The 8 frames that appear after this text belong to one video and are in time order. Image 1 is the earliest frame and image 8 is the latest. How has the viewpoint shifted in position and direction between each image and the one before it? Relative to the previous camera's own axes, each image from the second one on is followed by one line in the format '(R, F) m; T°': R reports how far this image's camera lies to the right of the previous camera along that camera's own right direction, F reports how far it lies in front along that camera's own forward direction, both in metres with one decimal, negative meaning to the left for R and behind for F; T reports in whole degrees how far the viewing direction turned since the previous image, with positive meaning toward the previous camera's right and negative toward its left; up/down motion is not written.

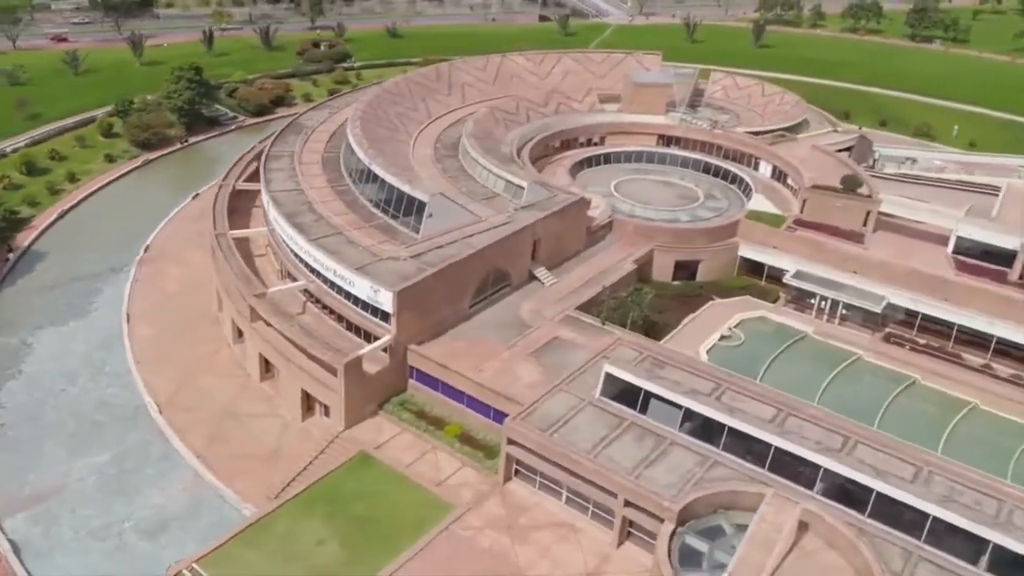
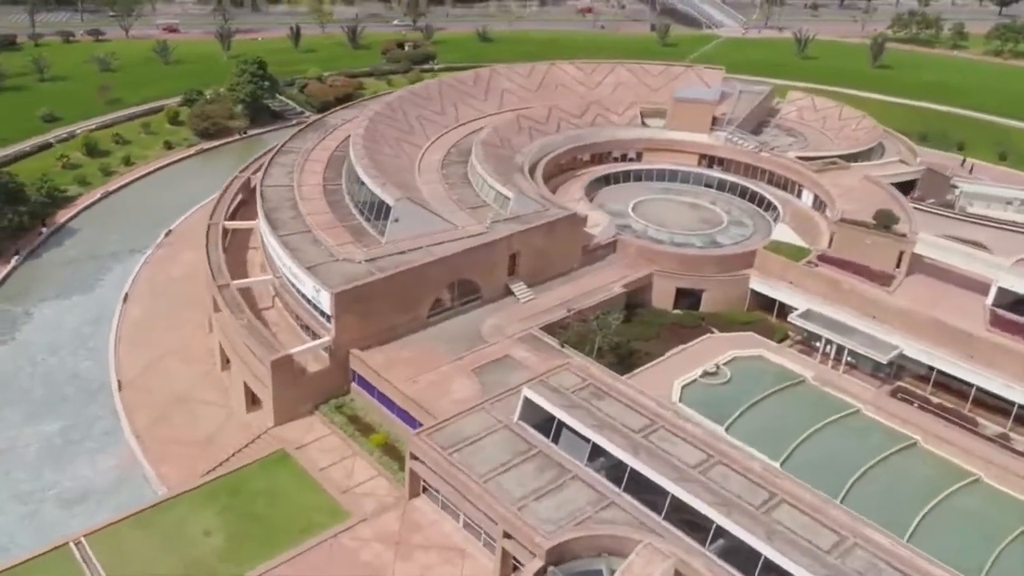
(+8.1, +1.4) m; -9°
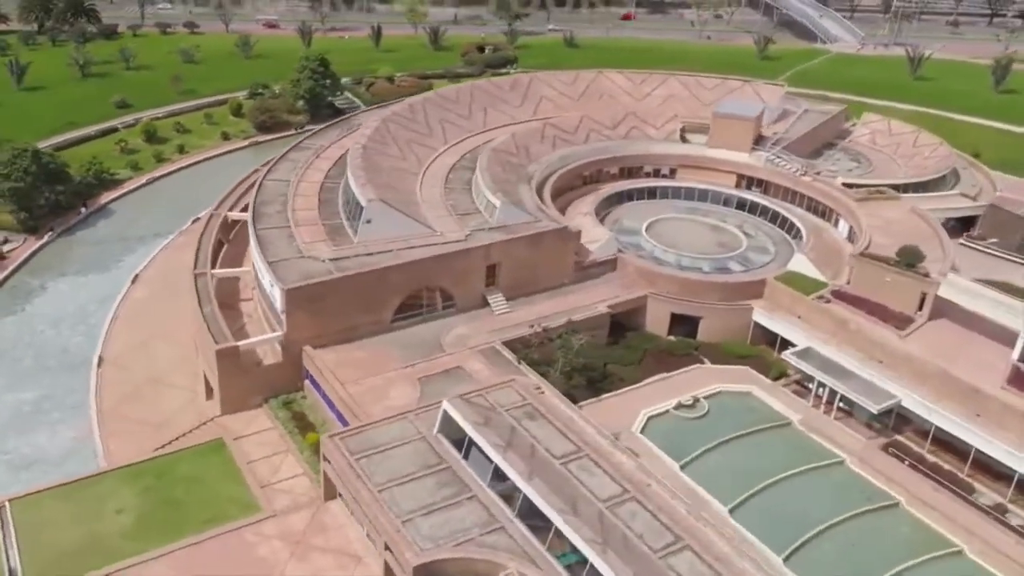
(+7.5, +1.3) m; -9°
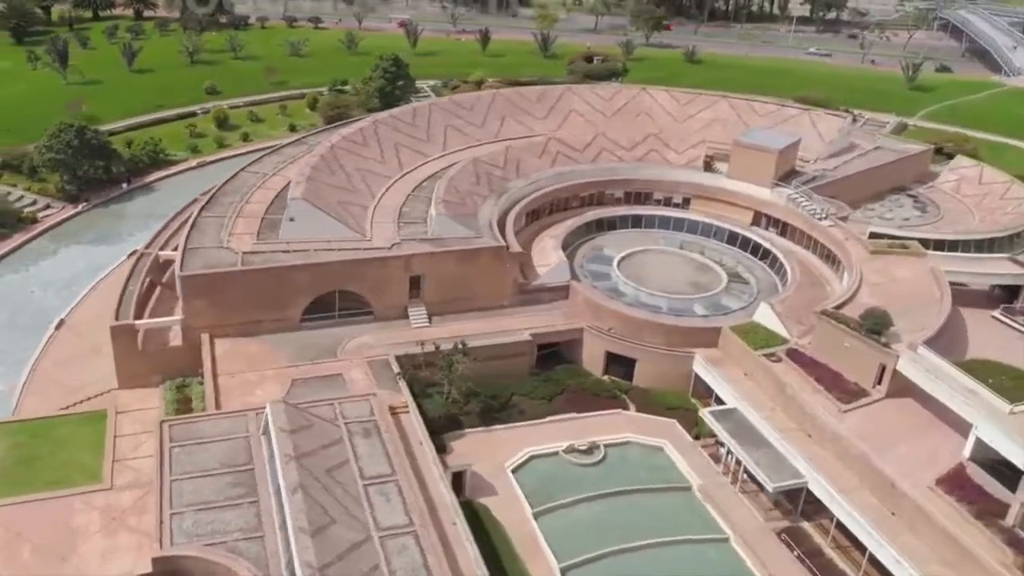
(+13.2, +2.7) m; -13°
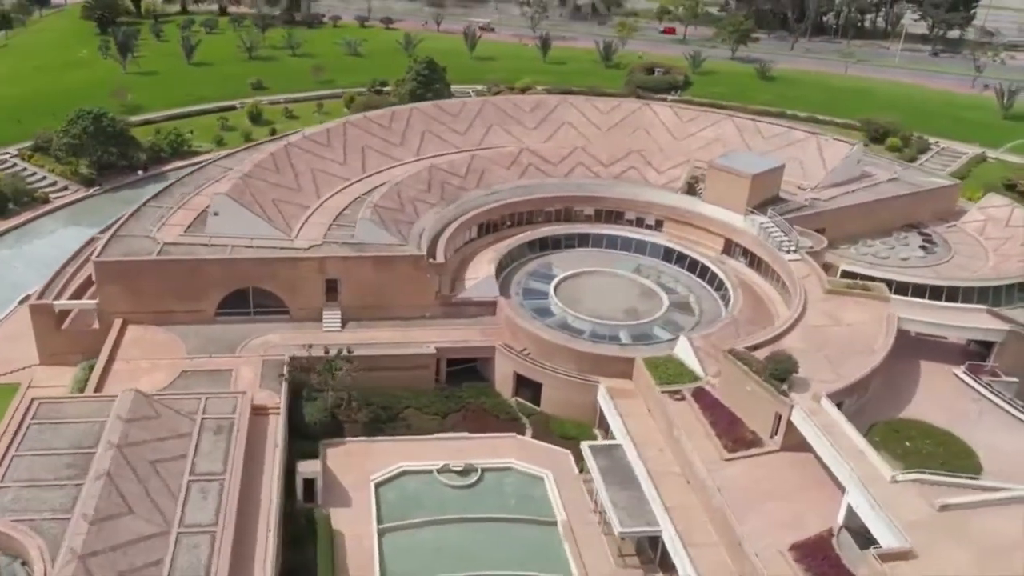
(+10.5, +1.7) m; -9°
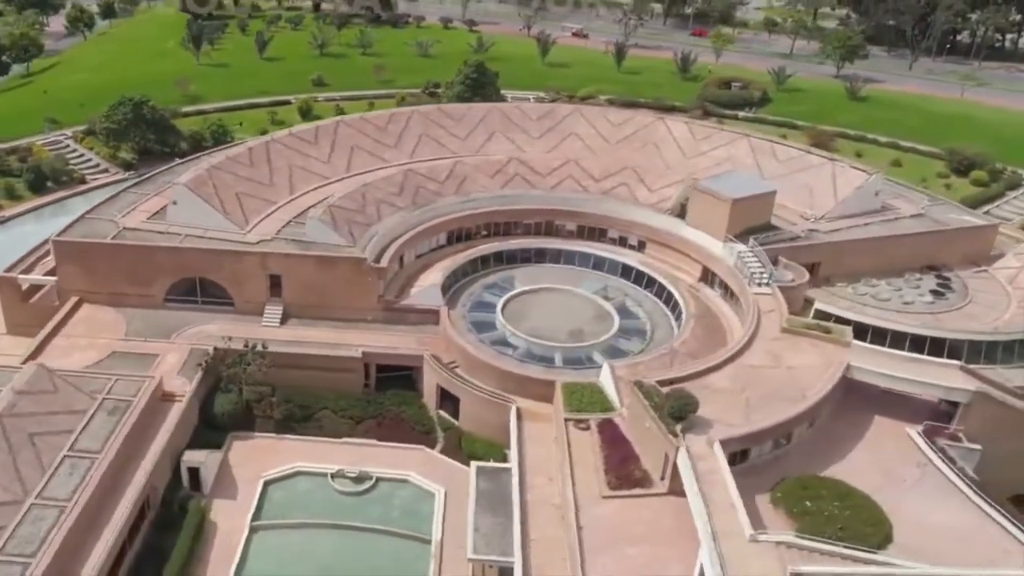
(+9.5, +1.8) m; -9°
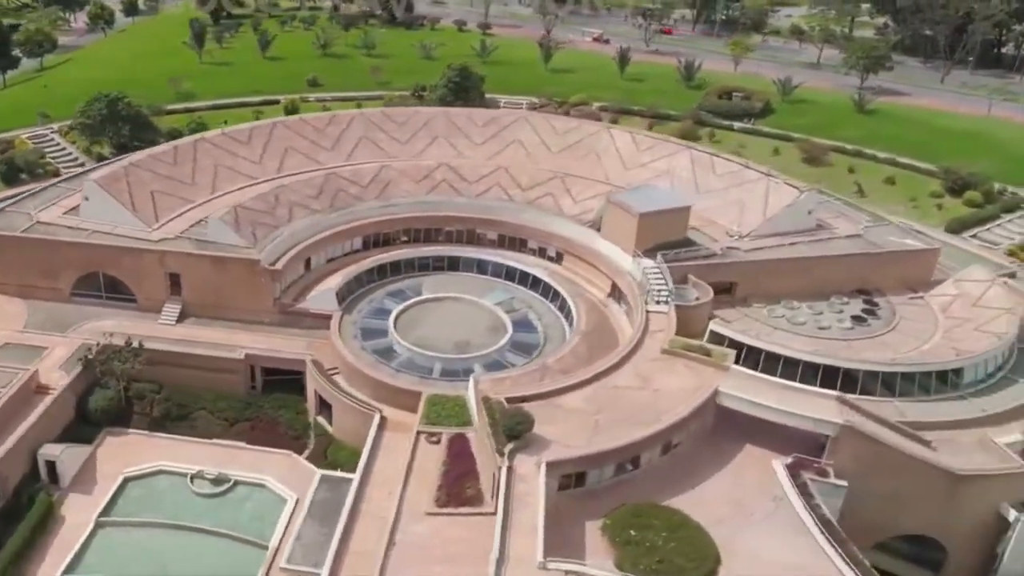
(+8.5, +0.9) m; -5°
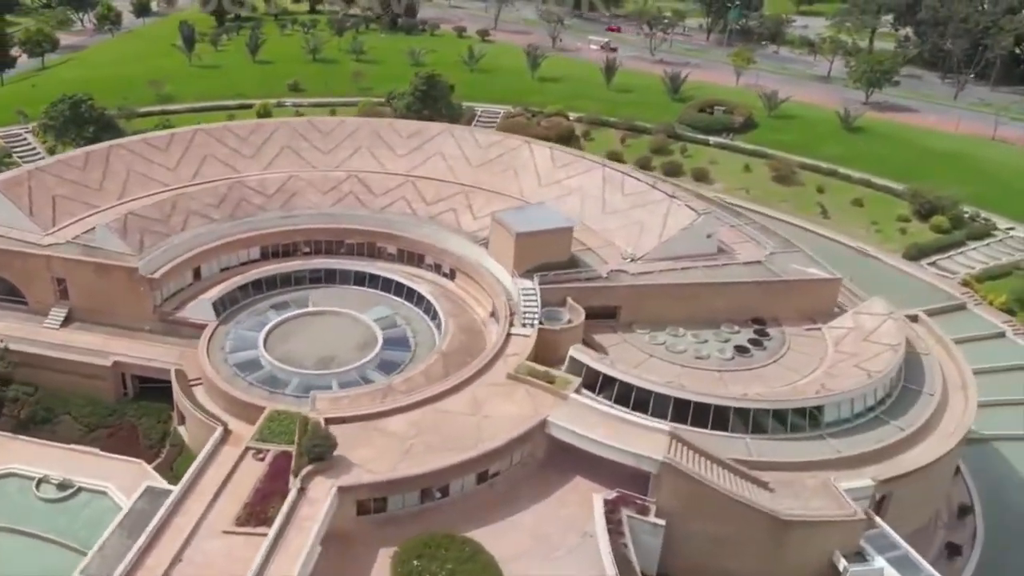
(+9.1, +0.7) m; -4°
